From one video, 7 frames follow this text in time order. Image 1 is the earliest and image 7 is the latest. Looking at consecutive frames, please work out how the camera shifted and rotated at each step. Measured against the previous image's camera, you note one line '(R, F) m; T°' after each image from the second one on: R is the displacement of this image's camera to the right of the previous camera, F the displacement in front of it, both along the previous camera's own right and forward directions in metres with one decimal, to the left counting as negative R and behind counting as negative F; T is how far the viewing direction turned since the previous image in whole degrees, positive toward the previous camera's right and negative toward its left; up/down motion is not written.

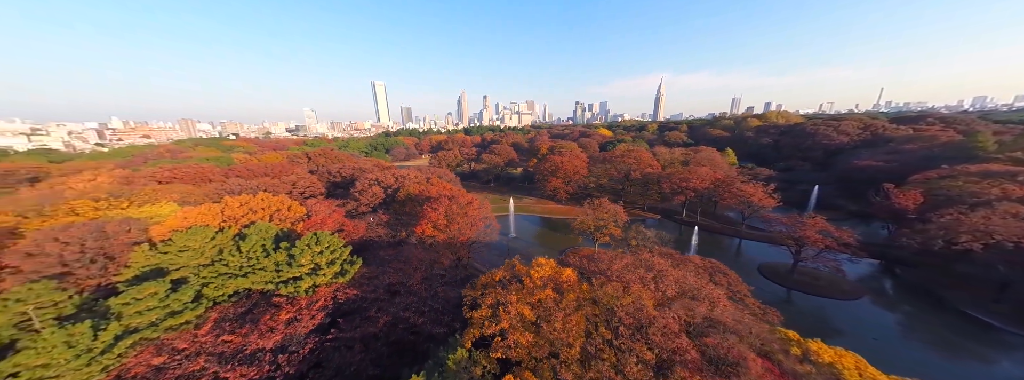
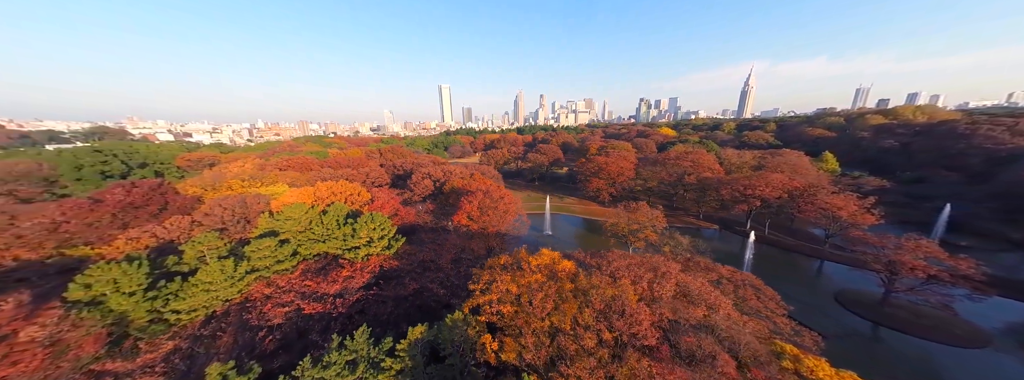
(+2.1, -1.1) m; -12°
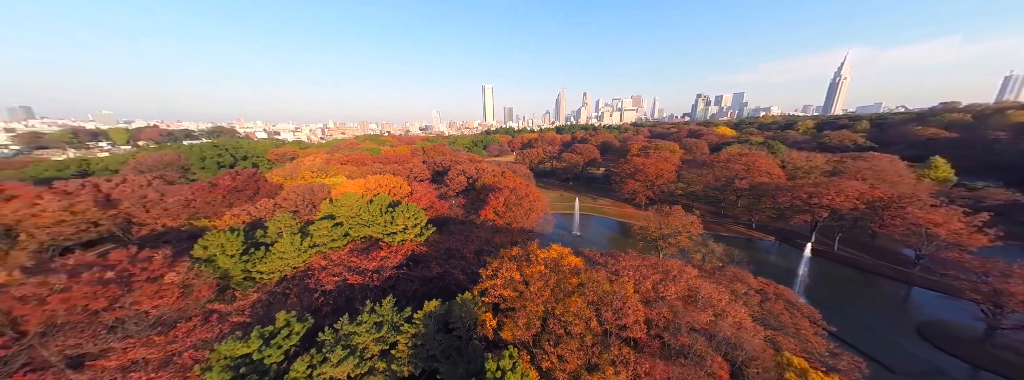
(+1.3, -0.8) m; -9°
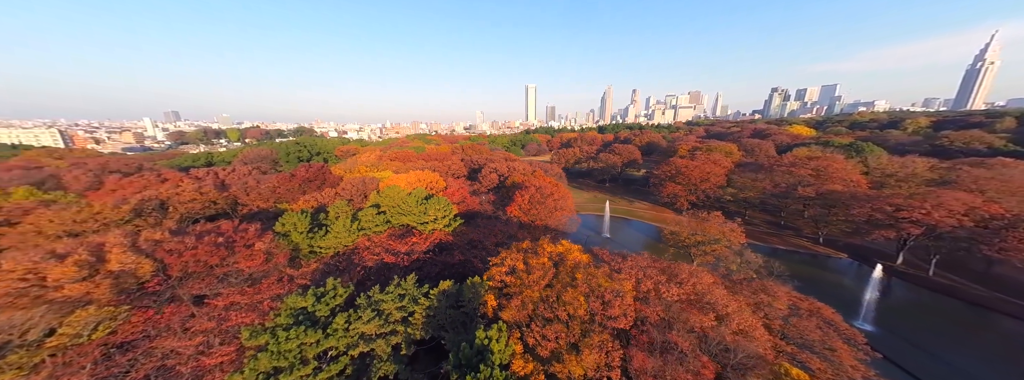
(+1.4, -0.8) m; -9°
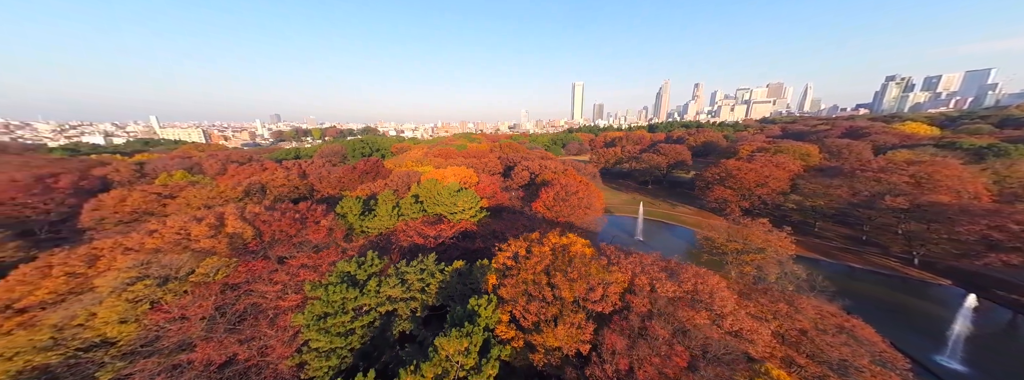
(+1.8, -1.0) m; -10°
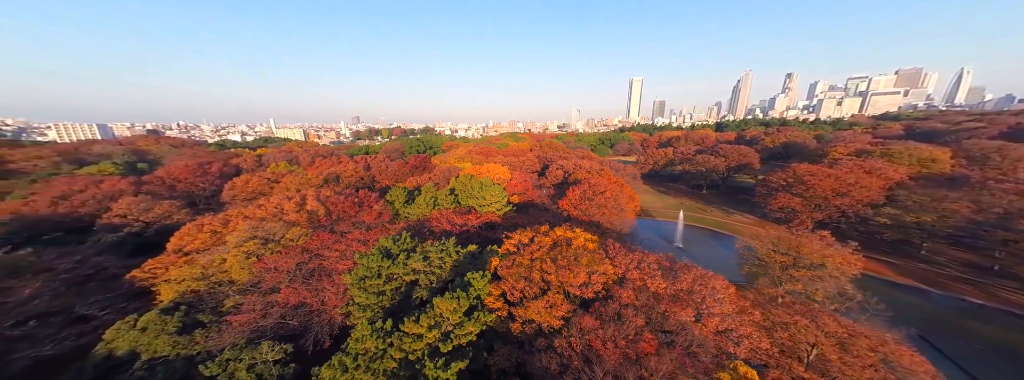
(+2.1, -1.0) m; -11°
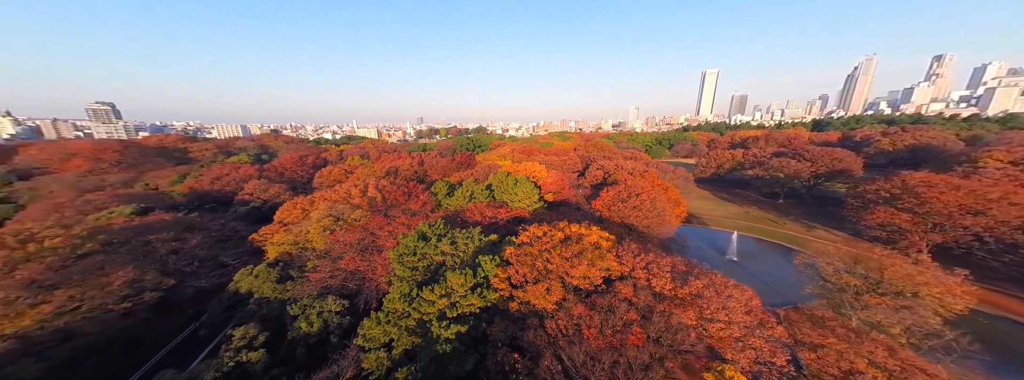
(+1.8, -0.8) m; -12°
